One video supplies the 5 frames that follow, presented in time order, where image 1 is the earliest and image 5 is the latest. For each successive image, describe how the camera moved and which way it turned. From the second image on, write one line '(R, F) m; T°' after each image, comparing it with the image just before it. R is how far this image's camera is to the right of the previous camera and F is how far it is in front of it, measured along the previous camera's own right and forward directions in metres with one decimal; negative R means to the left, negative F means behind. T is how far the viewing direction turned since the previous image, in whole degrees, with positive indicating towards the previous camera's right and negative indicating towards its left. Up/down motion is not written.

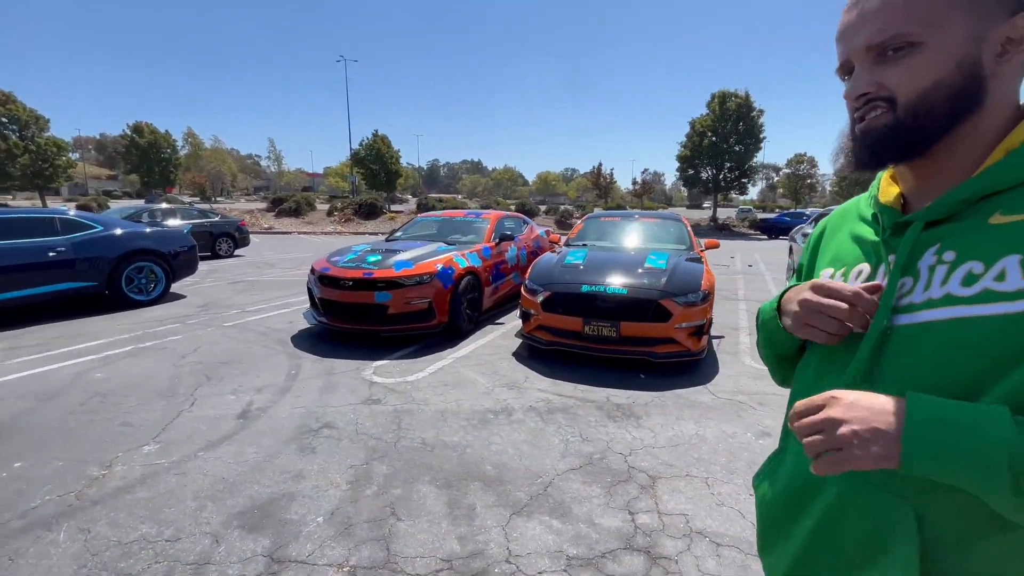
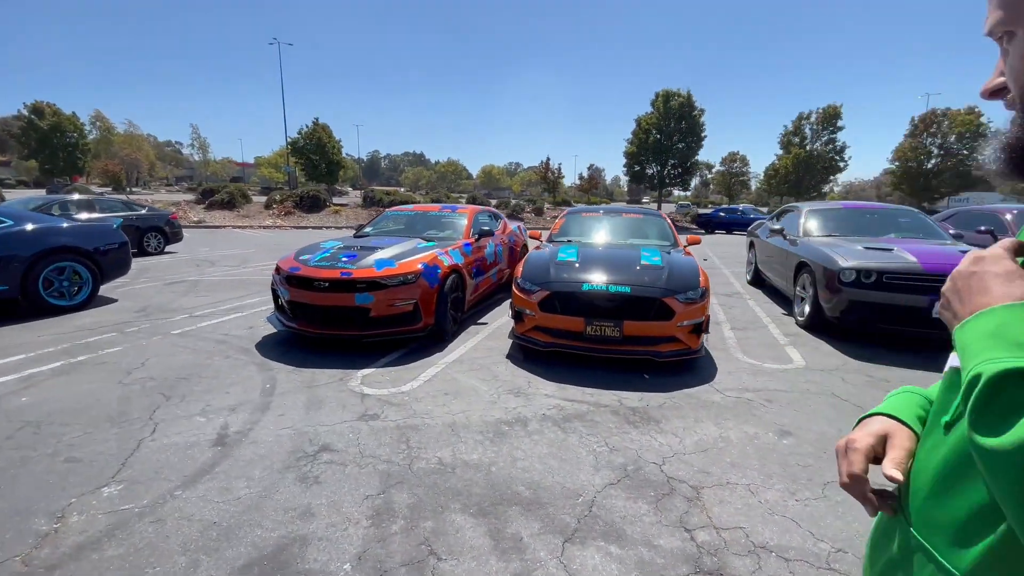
(-0.5, +0.3) m; +7°
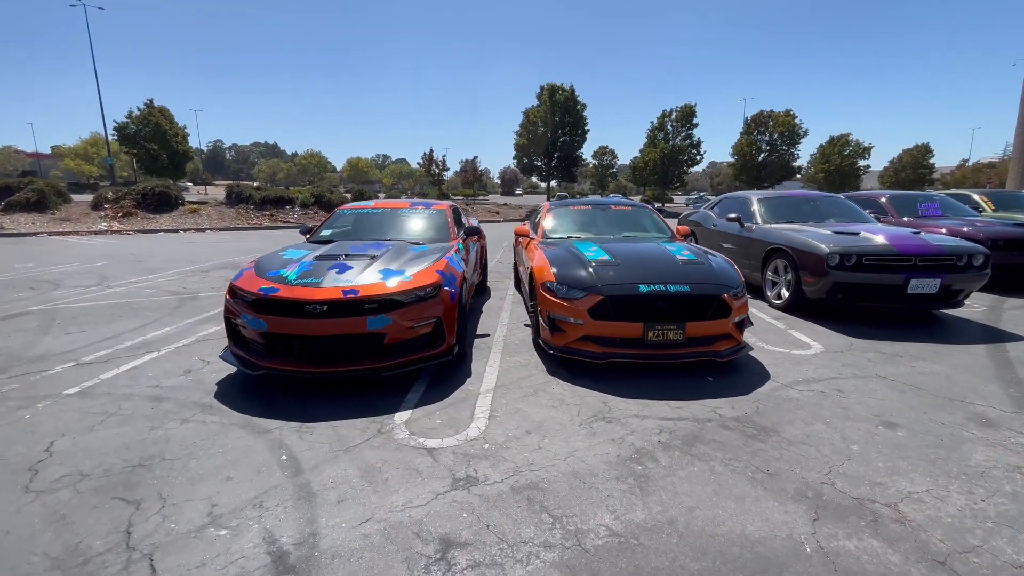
(-1.4, +0.9) m; +15°
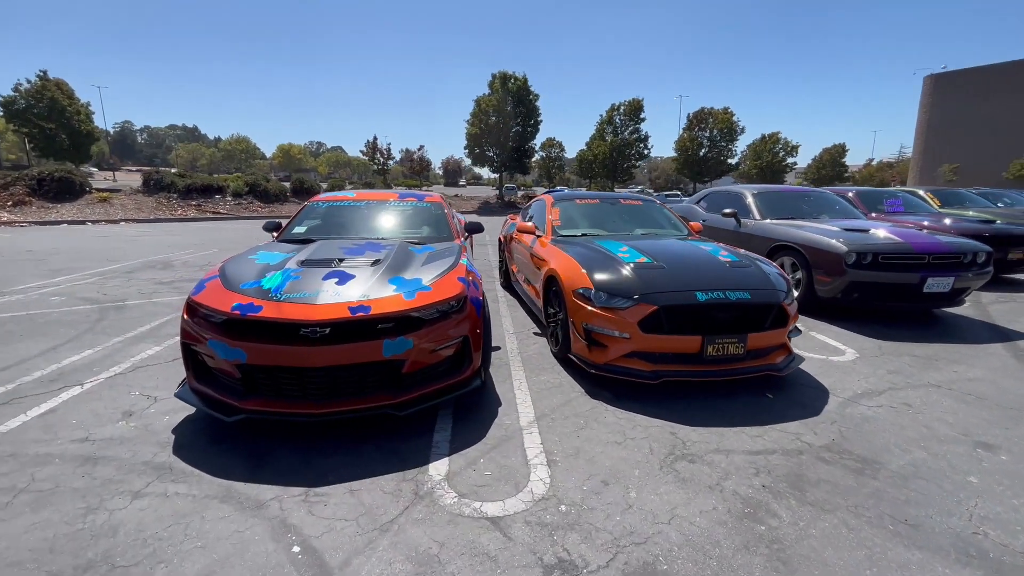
(-0.7, +0.7) m; +7°
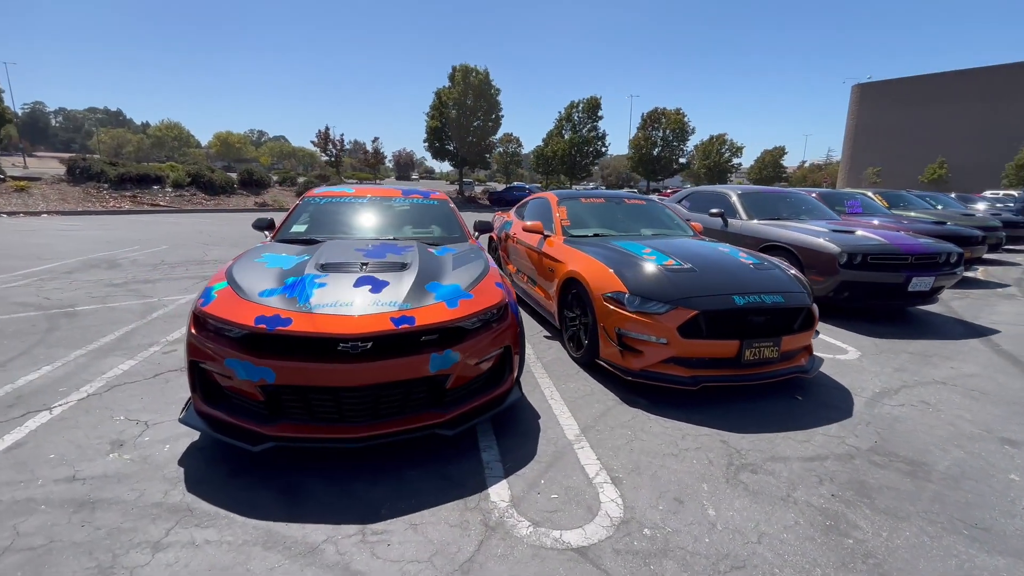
(-0.6, +0.2) m; +6°
